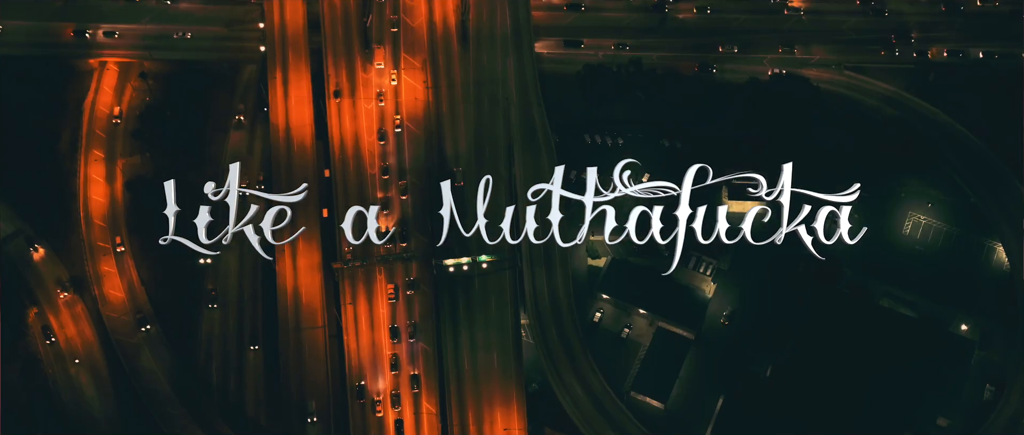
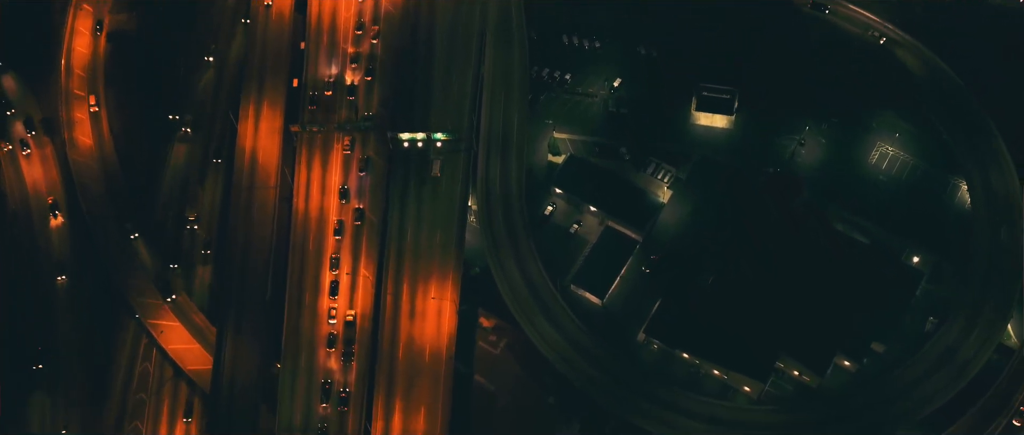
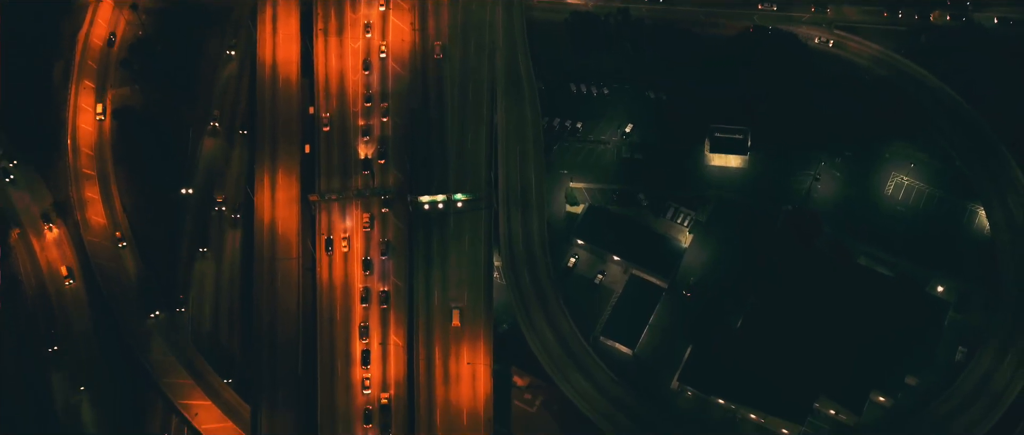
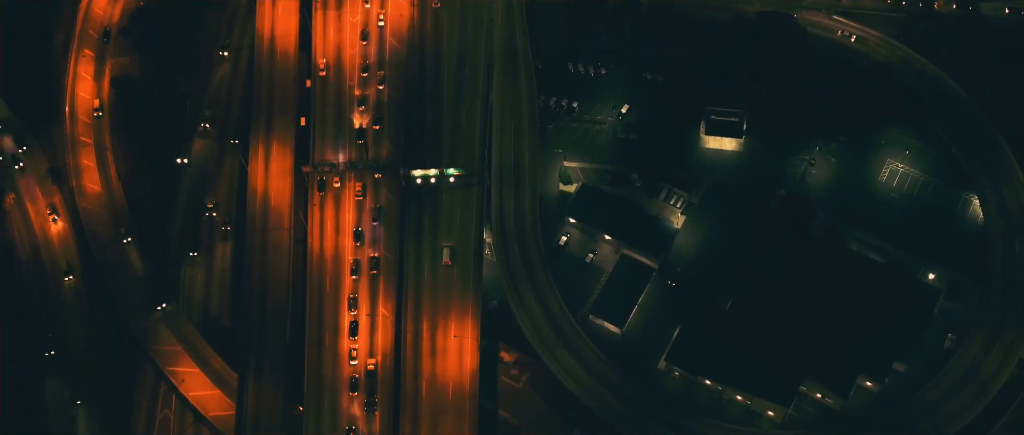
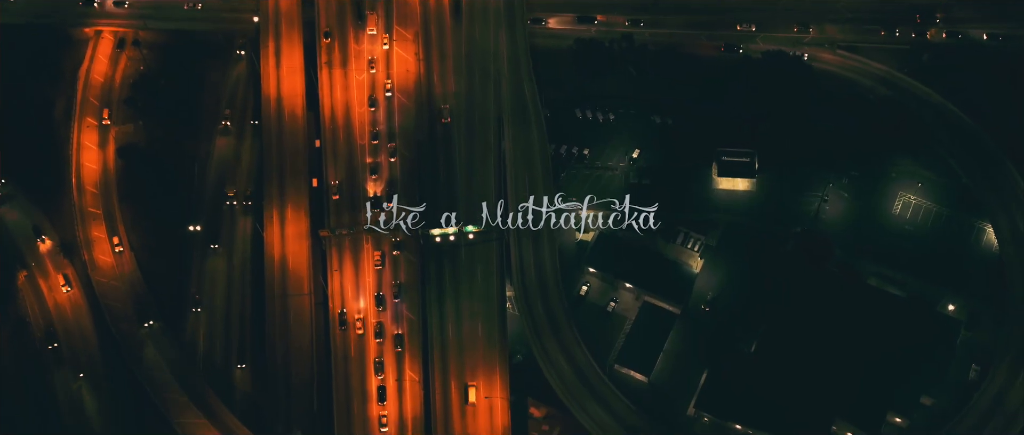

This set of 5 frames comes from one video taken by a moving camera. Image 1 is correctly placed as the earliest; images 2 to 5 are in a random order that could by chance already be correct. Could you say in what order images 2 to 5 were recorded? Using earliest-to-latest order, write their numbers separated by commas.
5, 3, 4, 2
